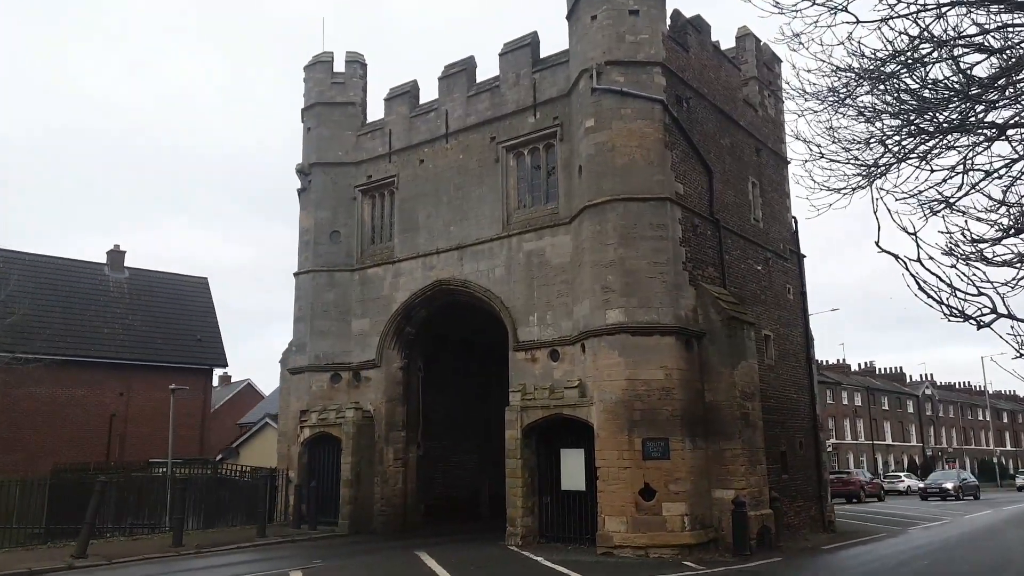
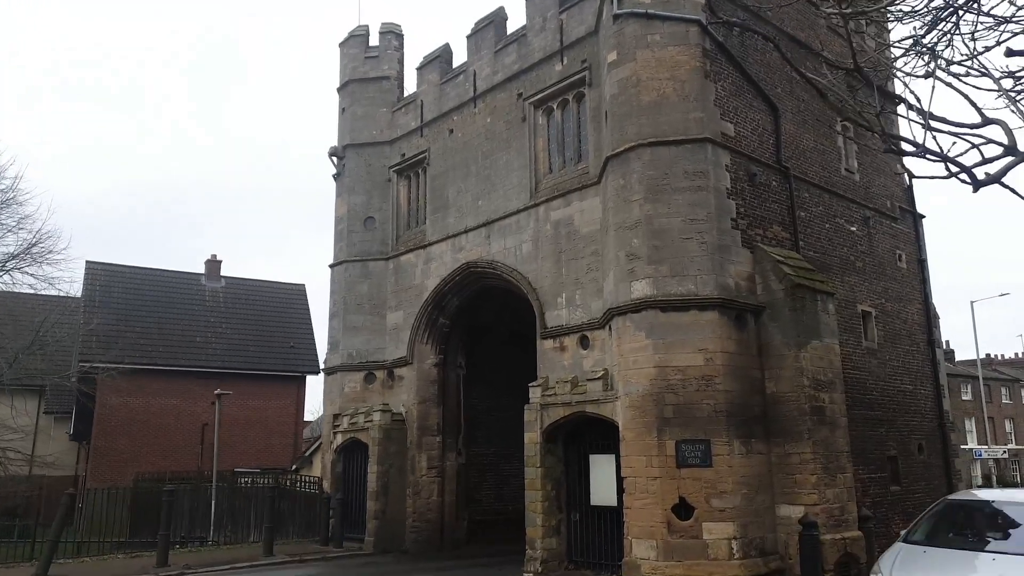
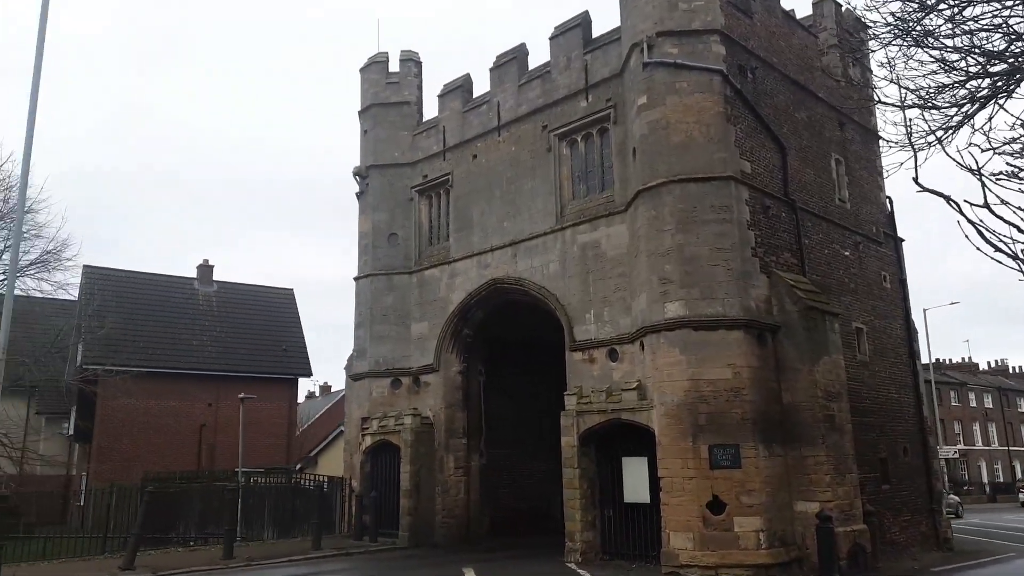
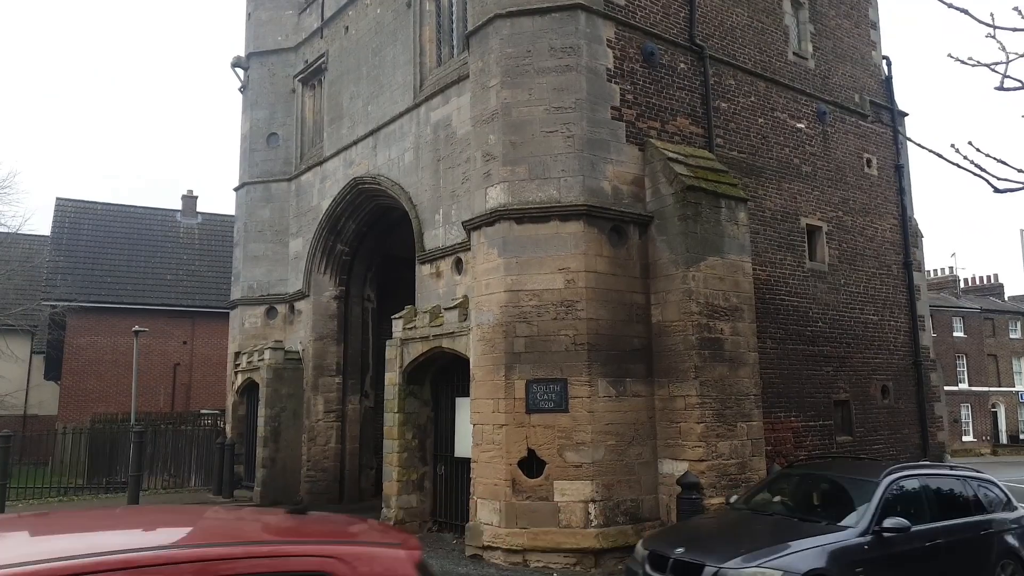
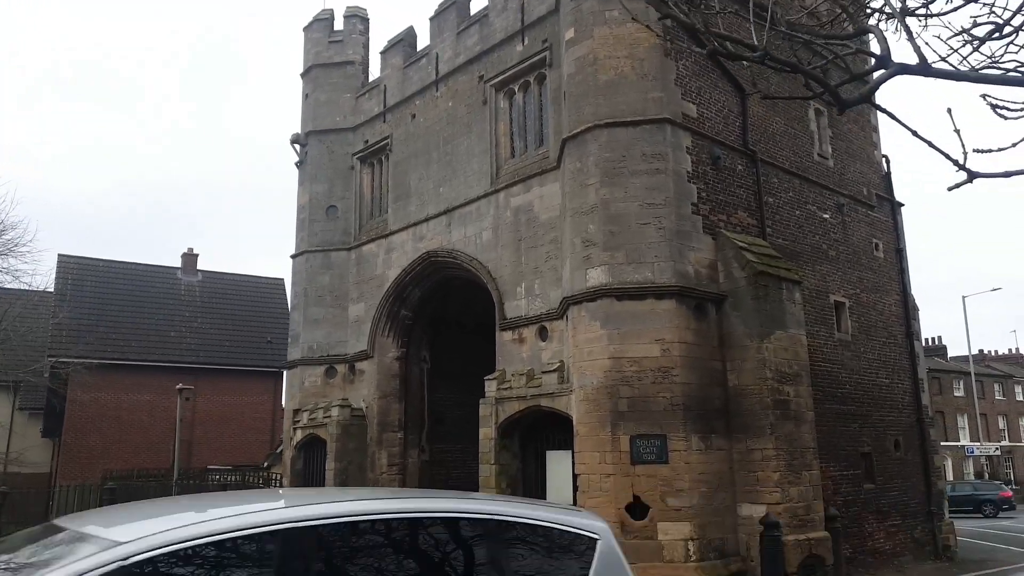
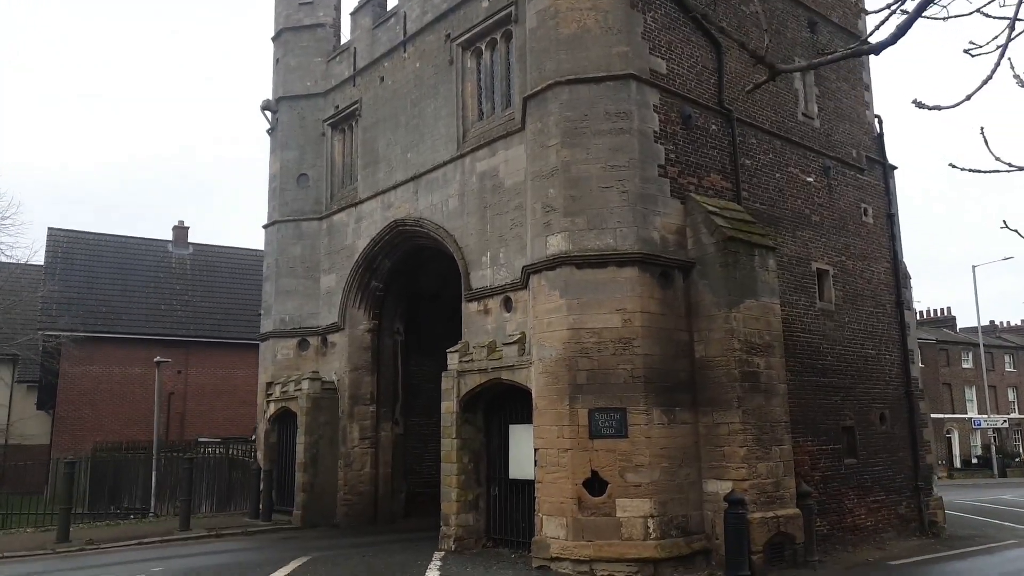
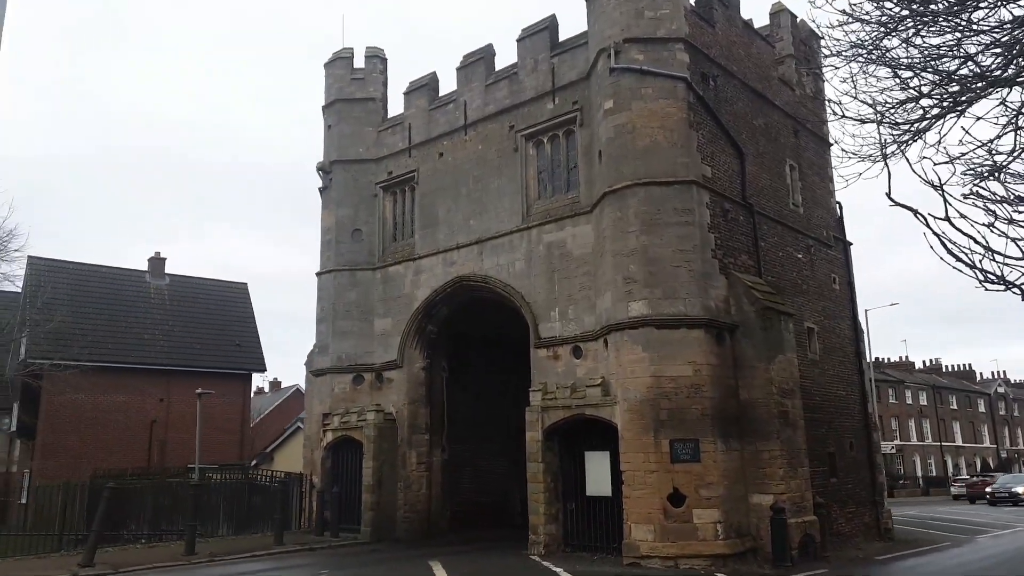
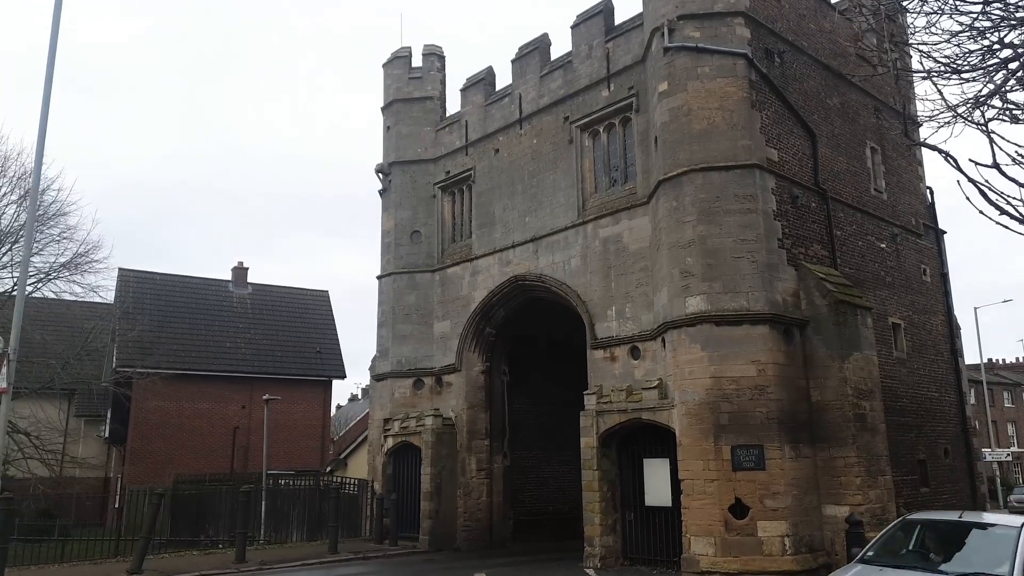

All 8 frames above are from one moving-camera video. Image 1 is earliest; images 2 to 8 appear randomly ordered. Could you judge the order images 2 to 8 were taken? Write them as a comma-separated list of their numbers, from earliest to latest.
7, 3, 8, 2, 5, 6, 4
